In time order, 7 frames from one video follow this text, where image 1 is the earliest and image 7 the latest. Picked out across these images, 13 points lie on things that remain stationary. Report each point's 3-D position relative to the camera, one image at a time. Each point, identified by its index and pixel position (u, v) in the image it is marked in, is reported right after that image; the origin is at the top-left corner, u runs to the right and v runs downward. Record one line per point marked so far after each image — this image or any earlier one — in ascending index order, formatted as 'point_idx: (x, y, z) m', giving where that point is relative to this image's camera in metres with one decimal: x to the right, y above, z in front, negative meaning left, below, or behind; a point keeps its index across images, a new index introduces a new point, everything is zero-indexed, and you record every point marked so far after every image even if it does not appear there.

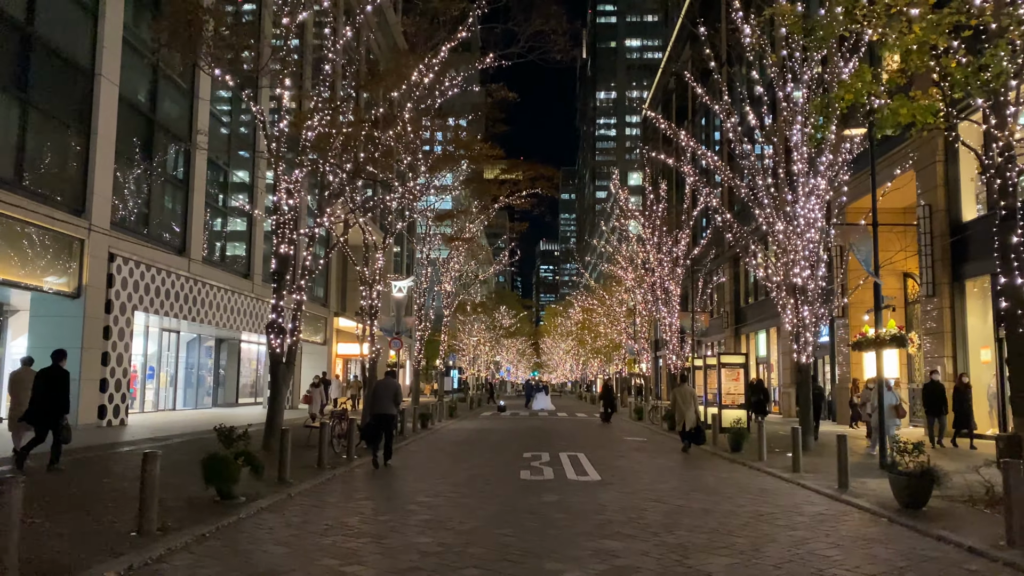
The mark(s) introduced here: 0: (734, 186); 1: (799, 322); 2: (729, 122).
0: (+4.9, +2.3, +18.1) m
1: (+5.9, -0.7, +16.8) m
2: (+4.7, +3.6, +17.5) m
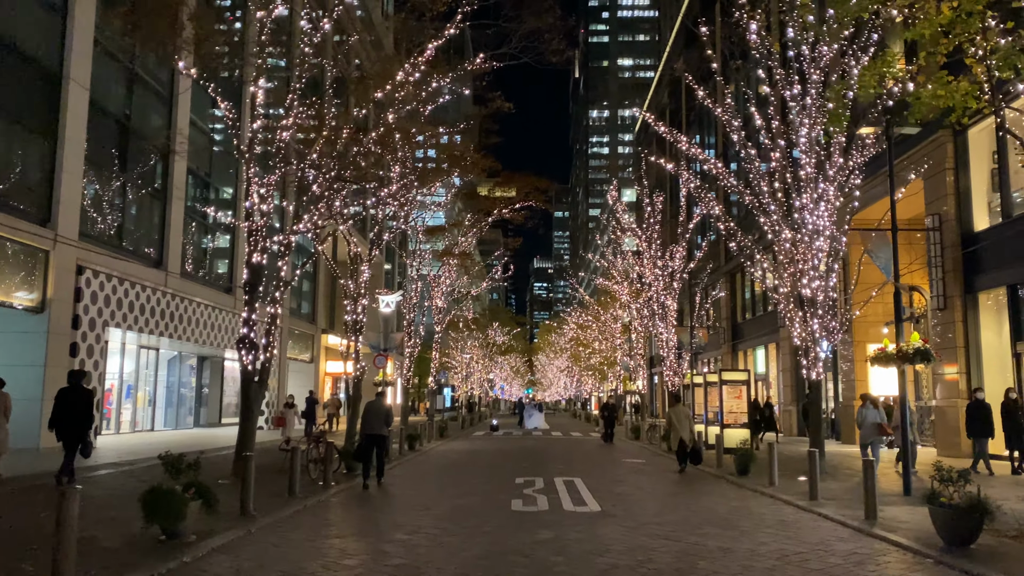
0: (+4.7, +2.0, +17.1) m
1: (+5.7, -0.9, +15.8) m
2: (+4.5, +3.3, +16.5) m
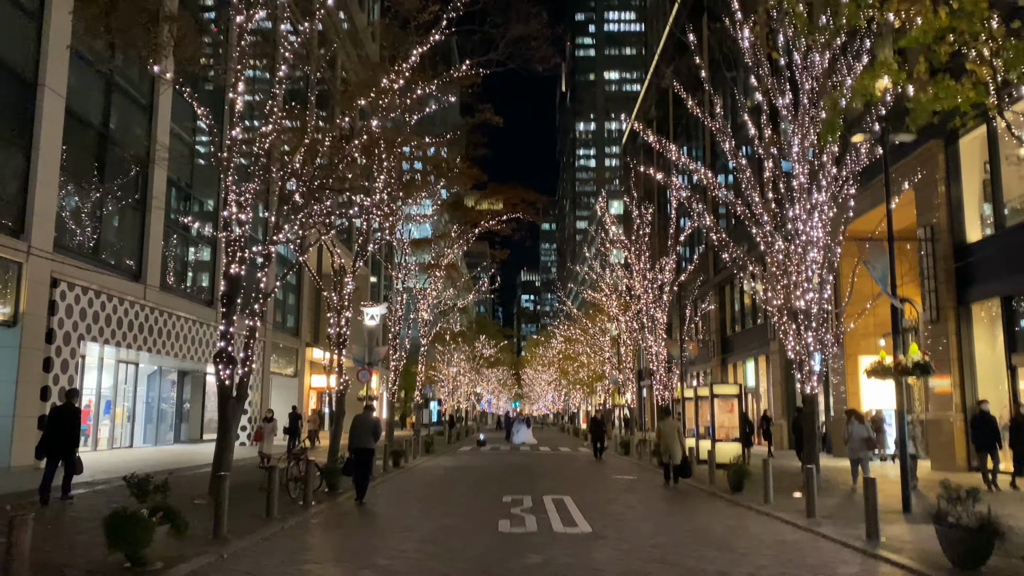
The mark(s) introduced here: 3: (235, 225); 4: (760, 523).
0: (+4.4, +1.8, +16.8) m
1: (+5.5, -1.1, +15.5) m
2: (+4.2, +3.1, +16.3) m
3: (-4.6, +1.1, +13.7) m
4: (+3.3, -3.1, +10.9) m
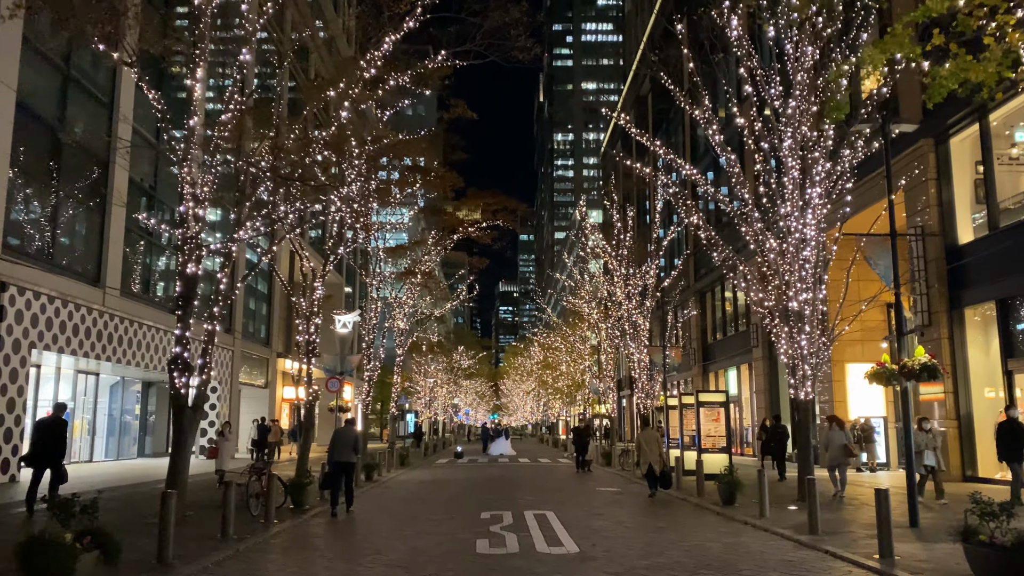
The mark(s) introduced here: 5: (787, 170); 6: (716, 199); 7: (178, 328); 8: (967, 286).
0: (+4.0, +1.7, +16.0) m
1: (+5.1, -1.2, +14.7) m
2: (+3.8, +3.1, +15.5) m
3: (-4.9, +1.0, +12.7) m
4: (+3.1, -3.1, +10.1) m
5: (+4.9, +2.1, +14.5) m
6: (+4.0, +1.7, +16.1) m
7: (-5.2, -0.6, +12.6) m
8: (+10.4, 0.0, +18.7) m
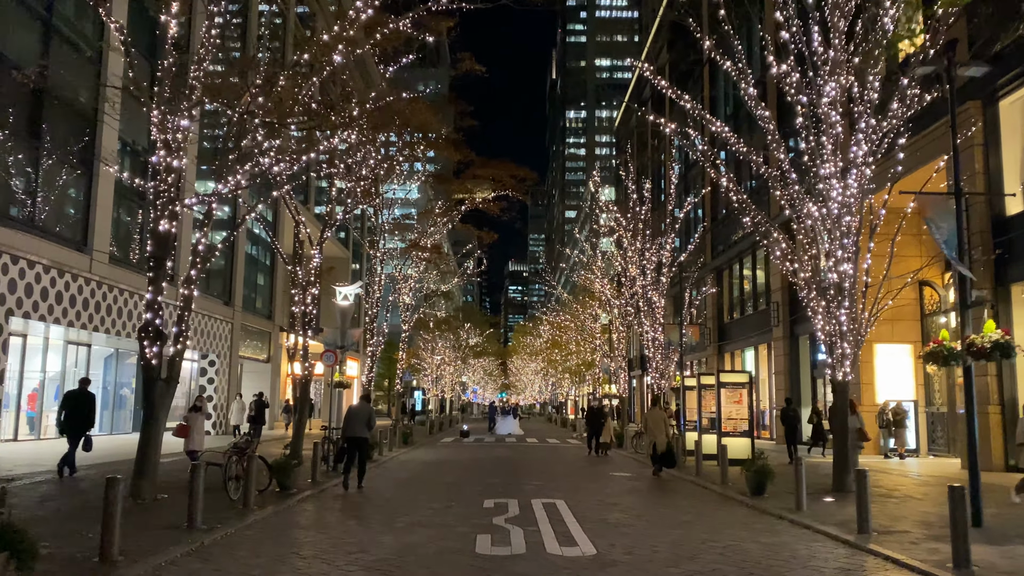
0: (+4.2, +2.3, +14.6) m
1: (+5.2, -0.7, +13.3) m
2: (+4.0, +3.6, +14.1) m
3: (-4.8, +1.6, +11.4) m
4: (+3.1, -2.7, +8.8) m
5: (+5.1, +2.6, +13.1) m
6: (+4.2, +2.3, +14.6) m
7: (-5.0, -0.1, +11.4) m
8: (+10.6, +0.6, +17.2) m
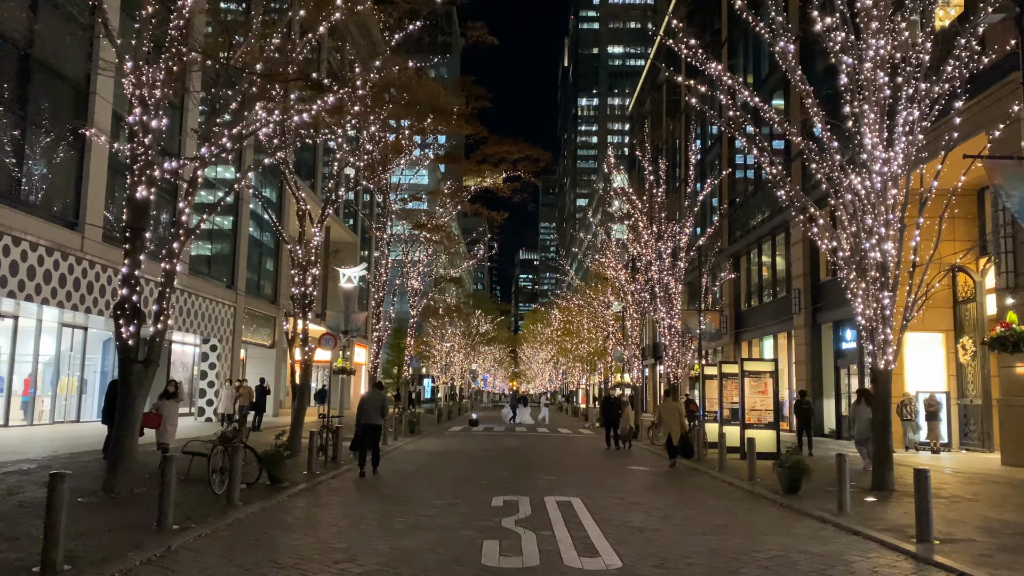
0: (+4.4, +2.6, +13.4) m
1: (+5.4, -0.4, +12.2) m
2: (+4.2, +3.9, +12.9) m
3: (-4.6, +1.9, +10.3) m
4: (+3.2, -2.5, +7.7) m
5: (+5.3, +2.9, +11.9) m
6: (+4.4, +2.6, +13.5) m
7: (-4.9, +0.3, +10.3) m
8: (+10.8, +0.9, +16.0) m
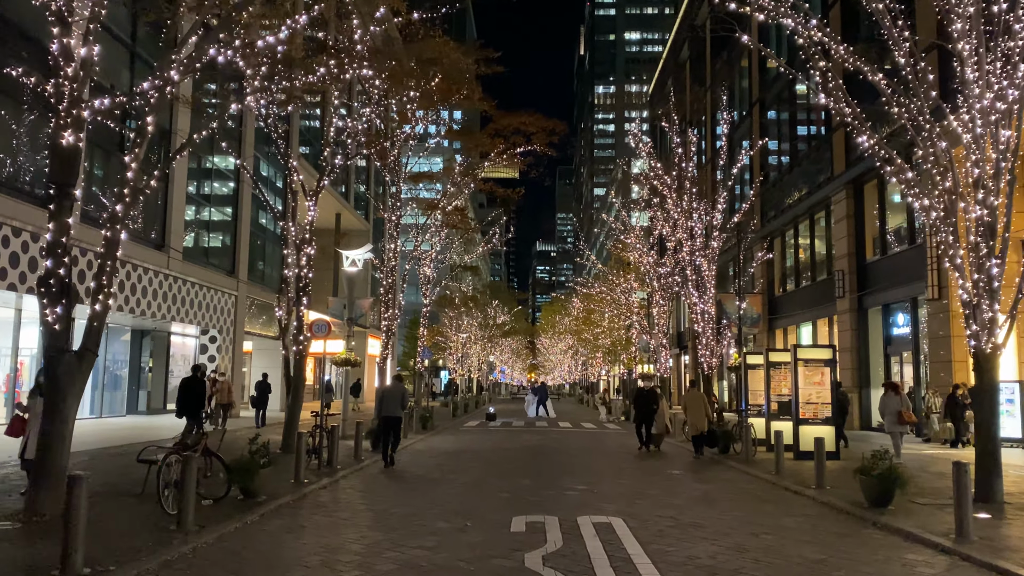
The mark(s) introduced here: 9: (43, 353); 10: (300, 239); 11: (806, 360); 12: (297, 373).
0: (+4.7, +3.0, +11.2) m
1: (+5.7, 0.0, +9.9) m
2: (+4.4, +4.3, +10.6) m
3: (-4.4, +2.2, +8.3) m
4: (+3.4, -2.1, +5.5) m
5: (+5.5, +3.3, +9.6) m
6: (+4.7, +3.0, +11.2) m
7: (-4.7, +0.6, +8.3) m
8: (+11.2, +1.4, +13.6) m
9: (-4.7, -0.7, +8.3) m
10: (-4.4, +1.0, +17.0) m
11: (+5.8, -1.4, +16.3) m
12: (-4.3, -1.7, +16.6) m
